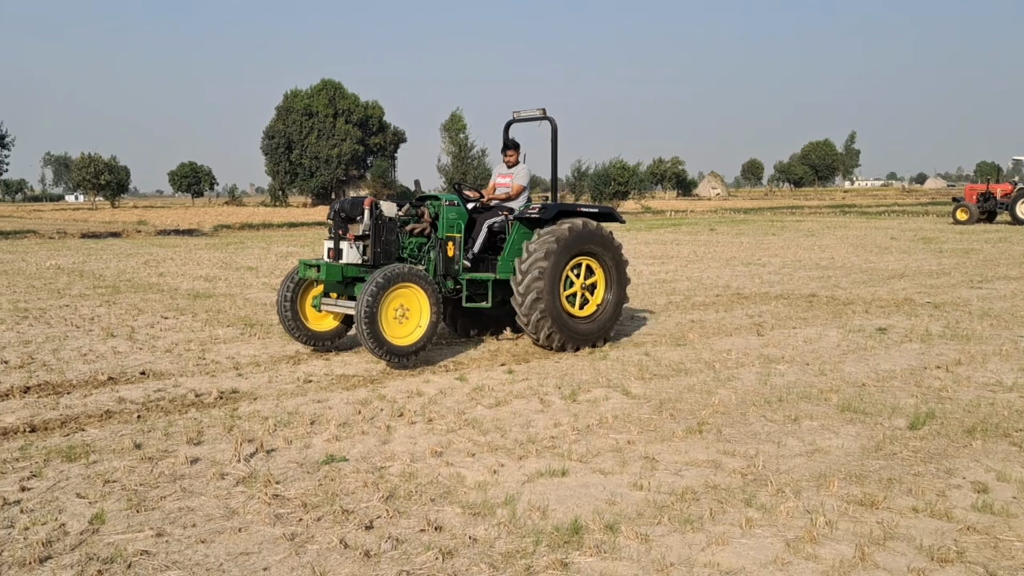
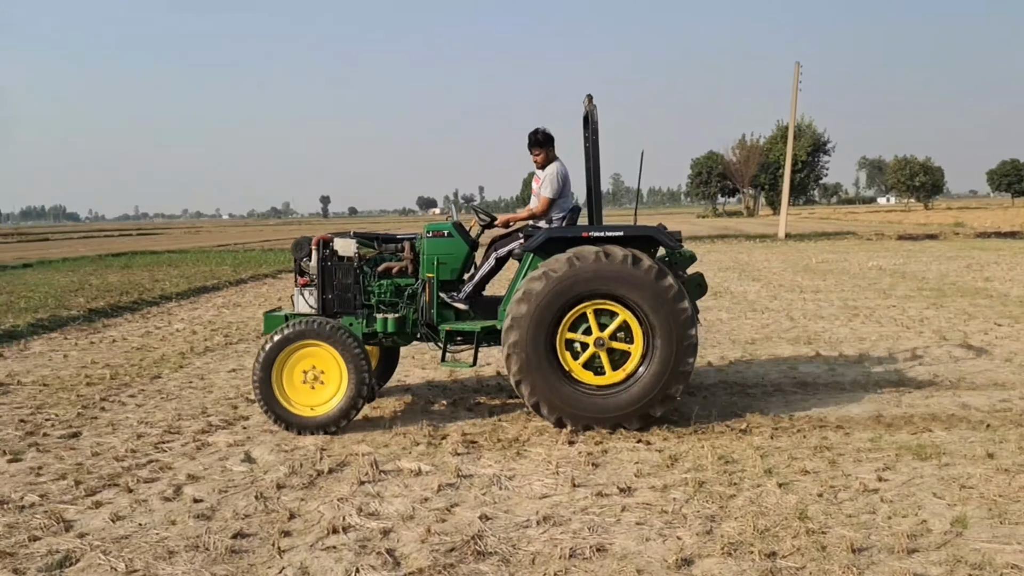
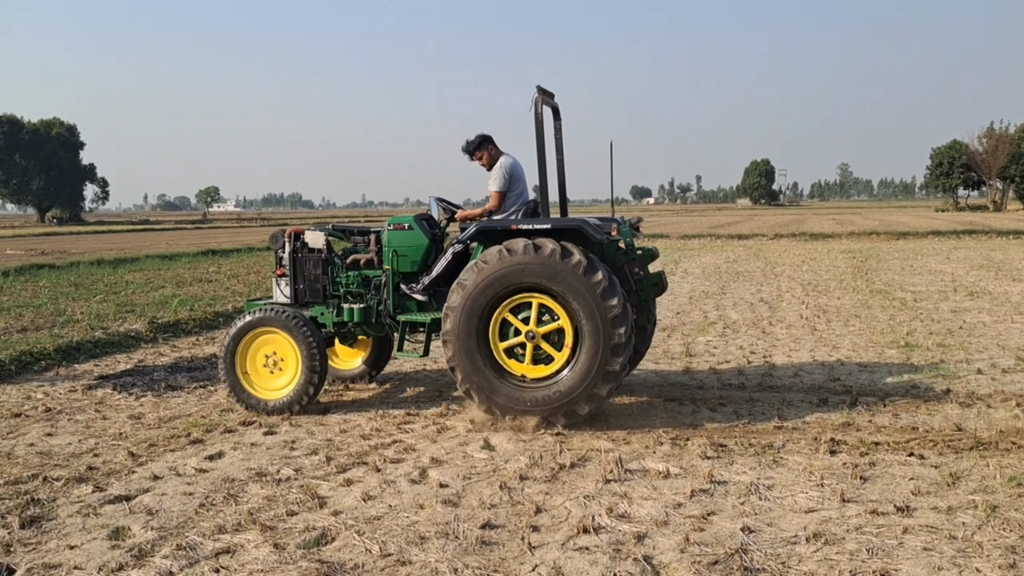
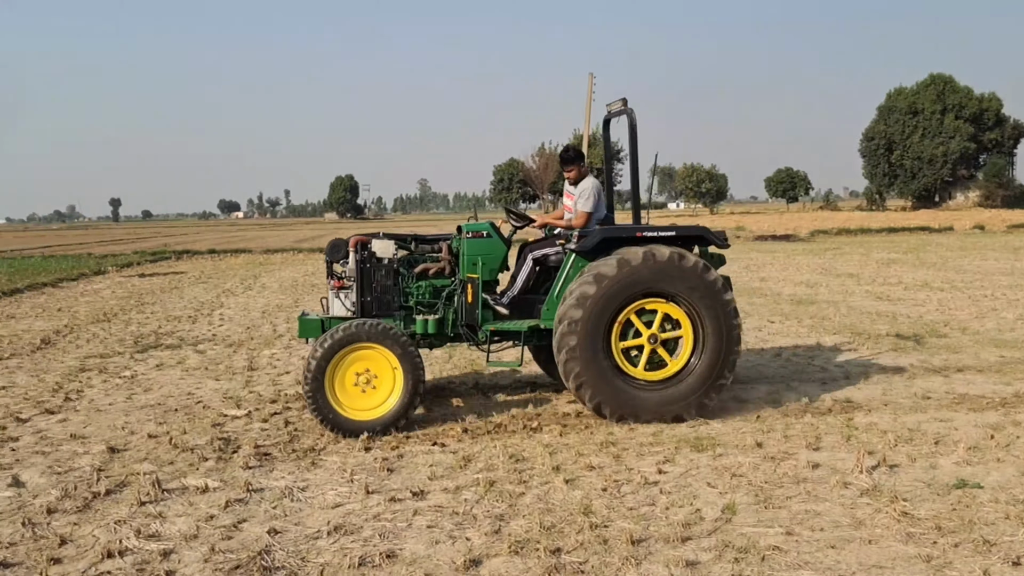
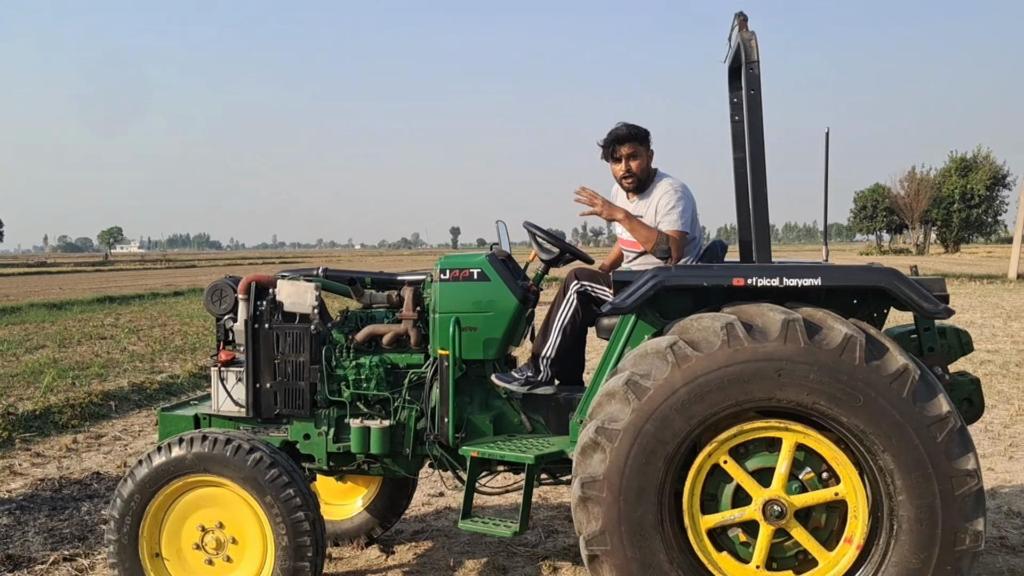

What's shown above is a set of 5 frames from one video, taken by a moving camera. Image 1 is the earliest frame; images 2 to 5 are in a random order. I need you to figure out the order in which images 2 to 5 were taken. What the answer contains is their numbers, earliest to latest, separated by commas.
4, 2, 3, 5
